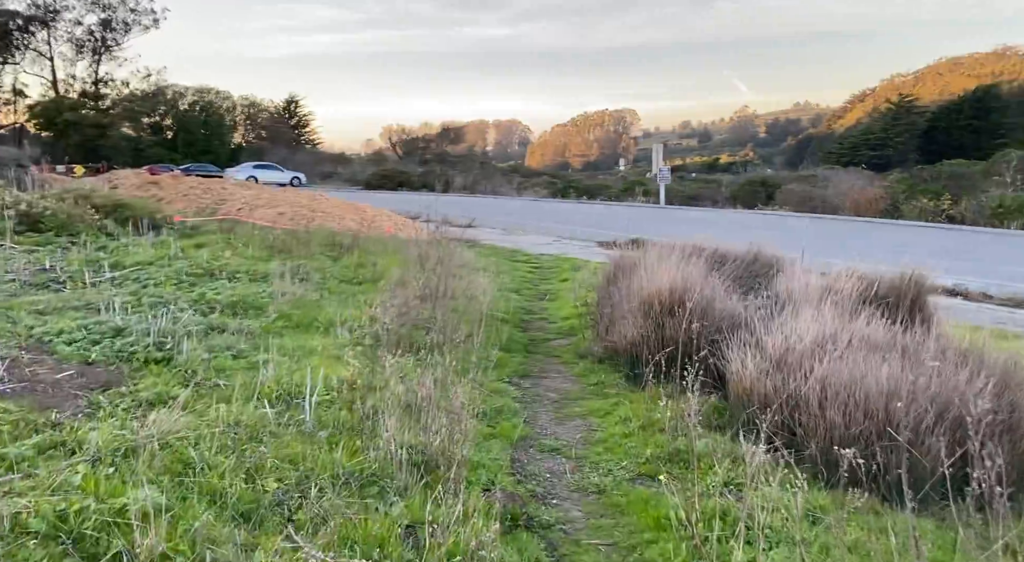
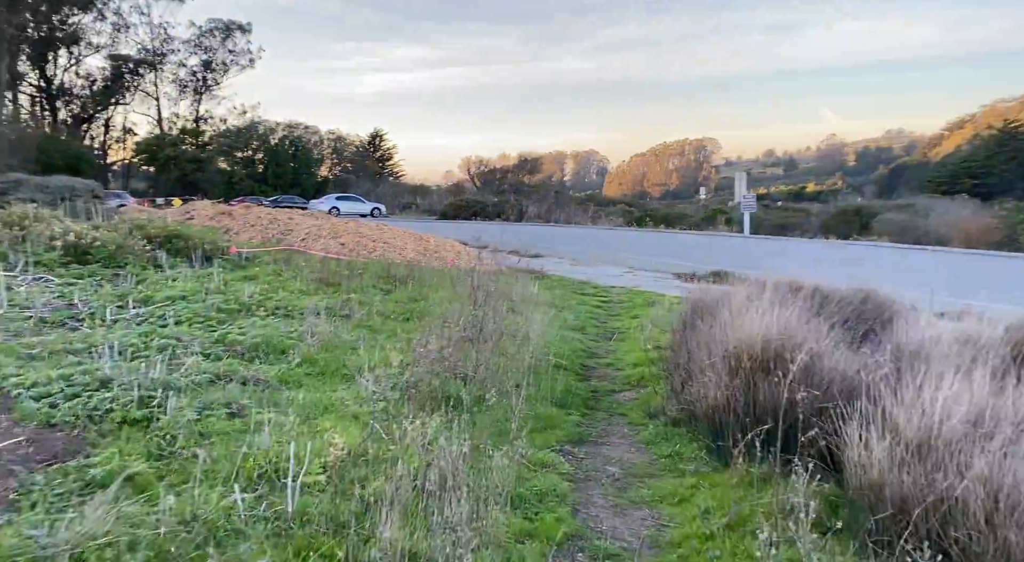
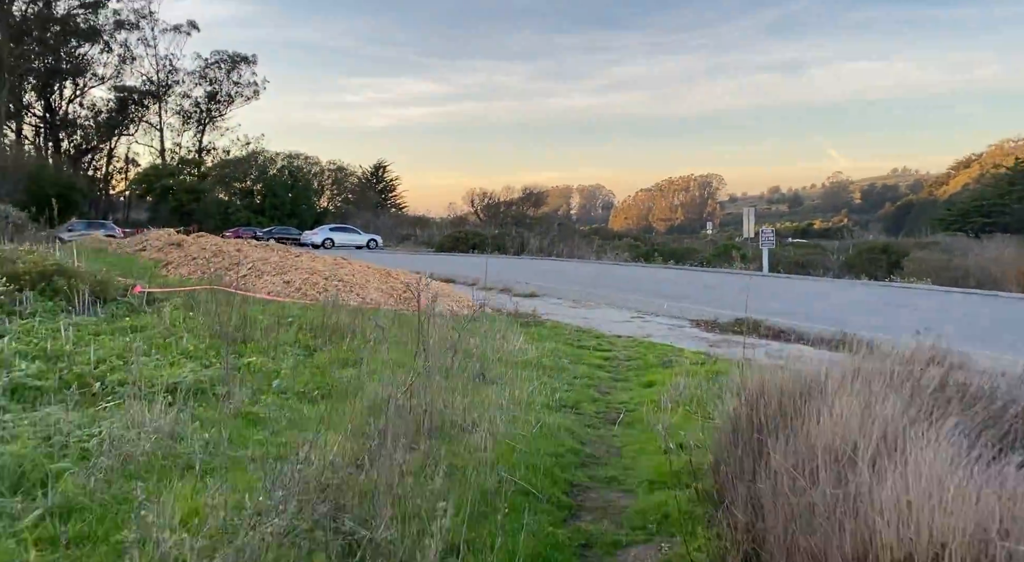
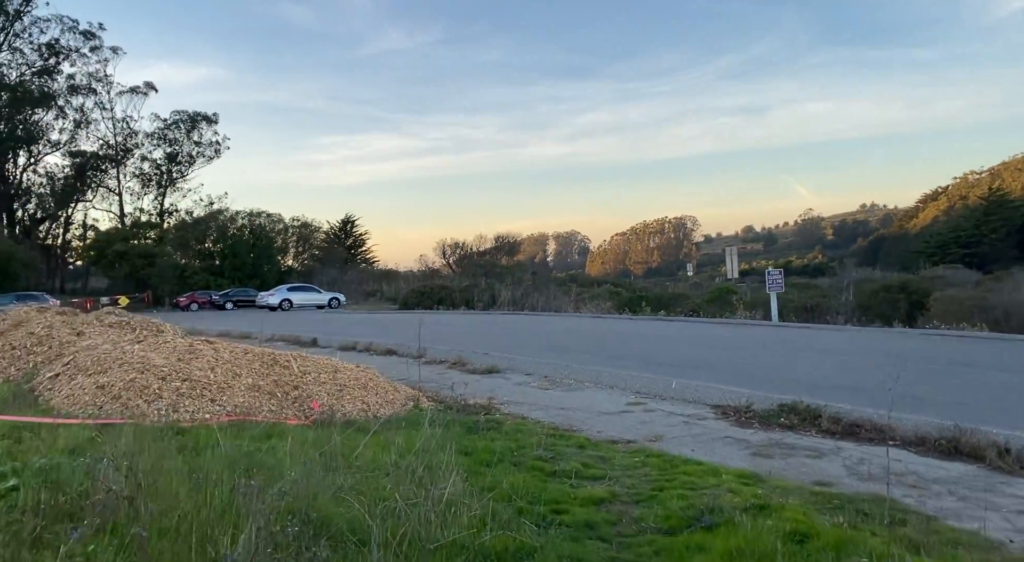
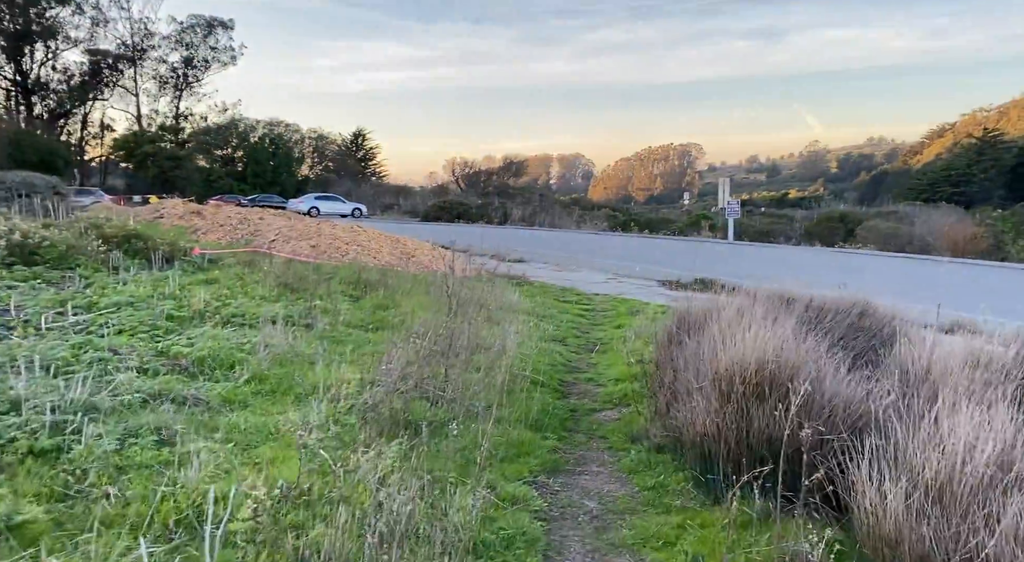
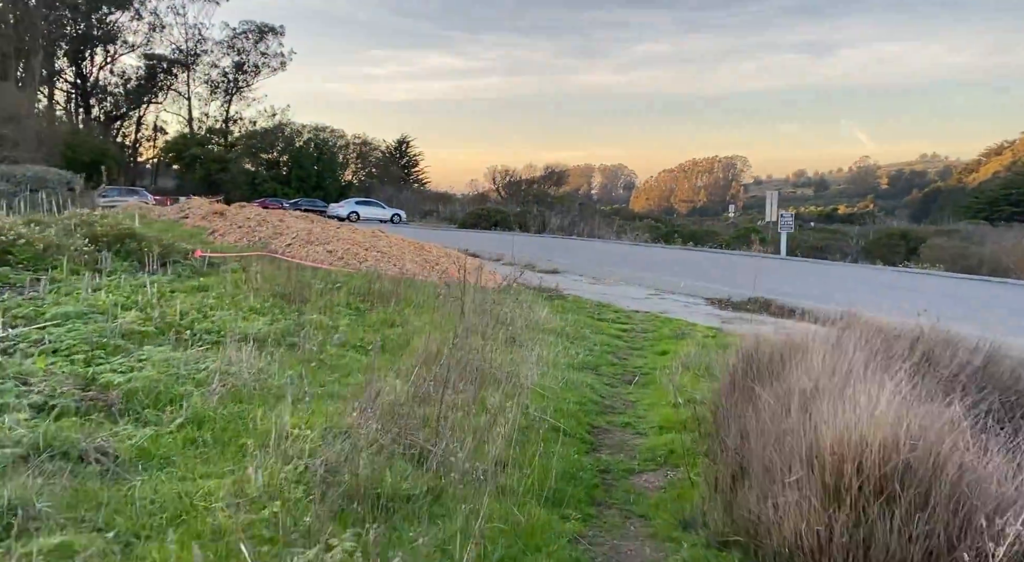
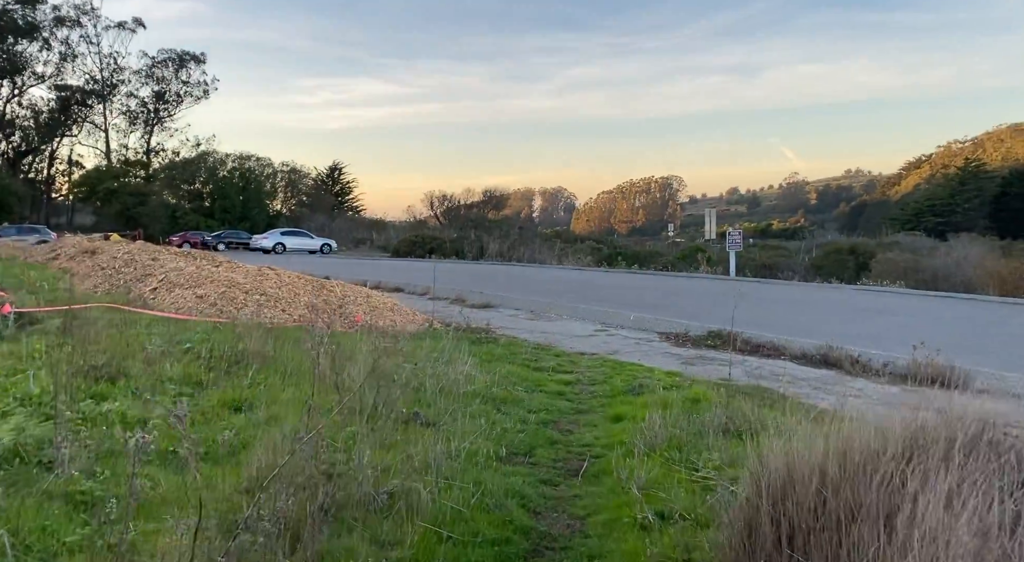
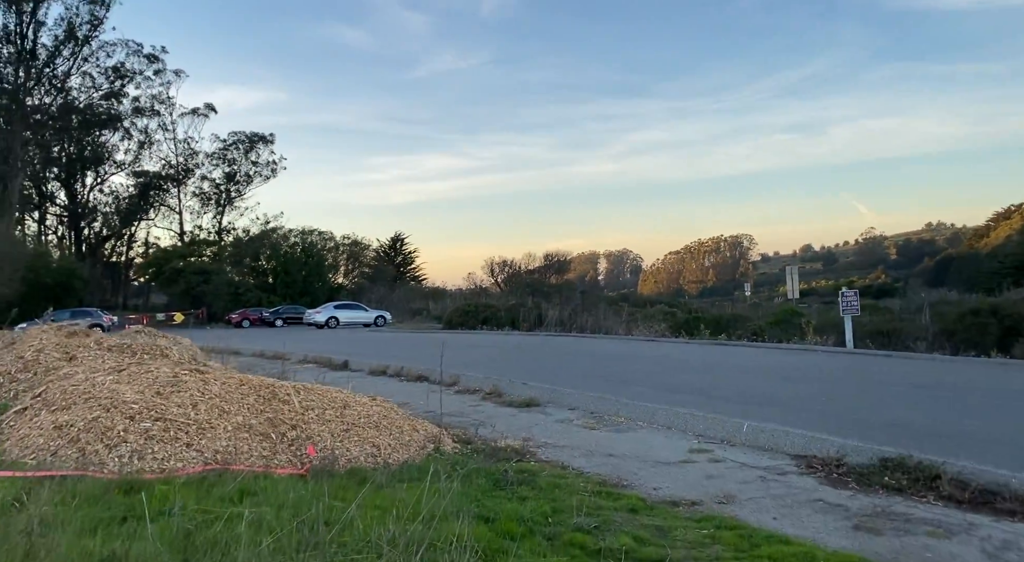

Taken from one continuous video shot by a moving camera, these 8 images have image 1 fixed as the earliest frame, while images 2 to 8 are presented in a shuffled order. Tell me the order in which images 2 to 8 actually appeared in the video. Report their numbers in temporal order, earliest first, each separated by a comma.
2, 5, 6, 3, 7, 4, 8
